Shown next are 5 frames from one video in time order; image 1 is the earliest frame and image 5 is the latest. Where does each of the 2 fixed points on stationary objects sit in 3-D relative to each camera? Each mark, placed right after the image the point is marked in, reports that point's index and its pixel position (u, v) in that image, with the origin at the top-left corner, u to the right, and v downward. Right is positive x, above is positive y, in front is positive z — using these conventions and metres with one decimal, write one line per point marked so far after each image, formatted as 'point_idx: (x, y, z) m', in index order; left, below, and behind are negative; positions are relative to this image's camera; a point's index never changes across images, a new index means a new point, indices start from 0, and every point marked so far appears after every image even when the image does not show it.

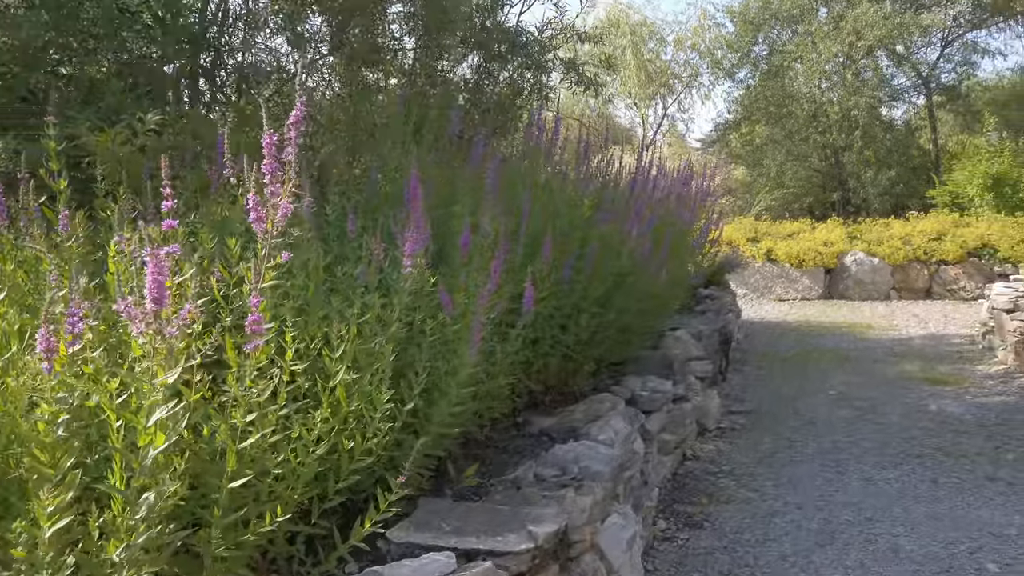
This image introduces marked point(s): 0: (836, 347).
0: (+3.0, -0.5, +7.2) m
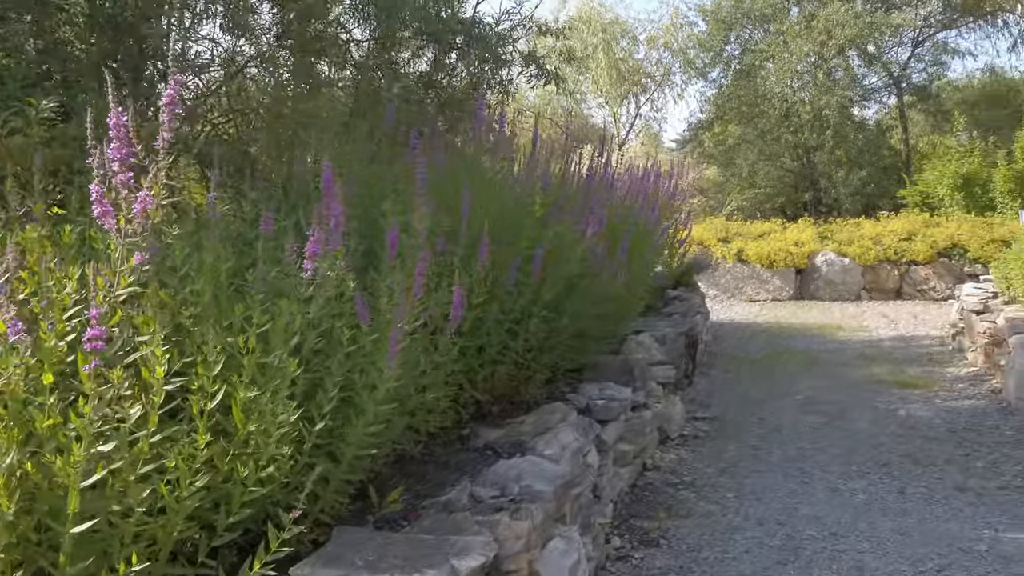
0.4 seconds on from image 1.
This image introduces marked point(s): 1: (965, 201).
0: (+2.7, -0.6, +7.1) m
1: (+6.5, +1.3, +11.2) m
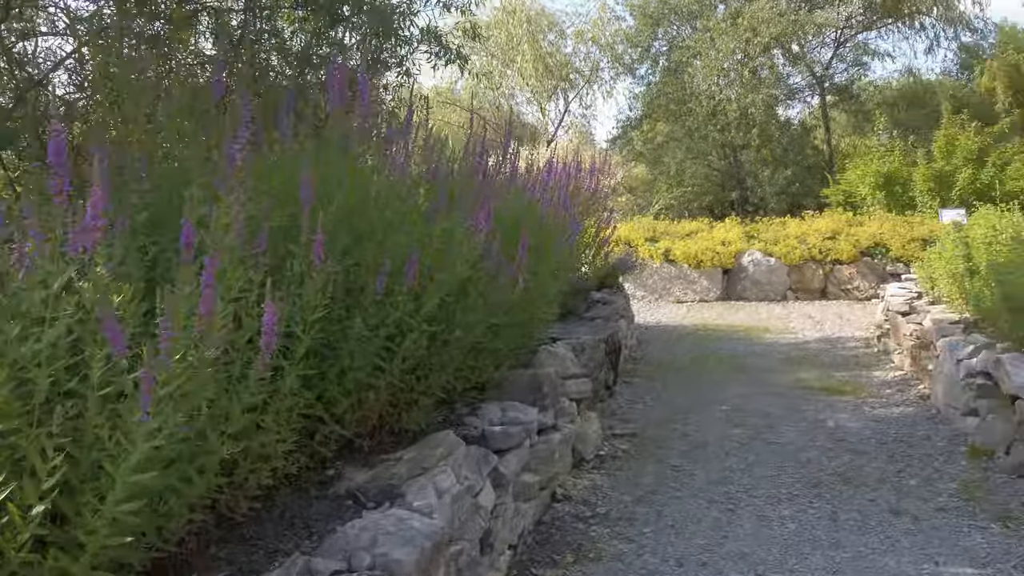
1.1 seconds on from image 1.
0: (+1.9, -0.6, +6.8) m
1: (+5.4, +1.3, +11.2) m
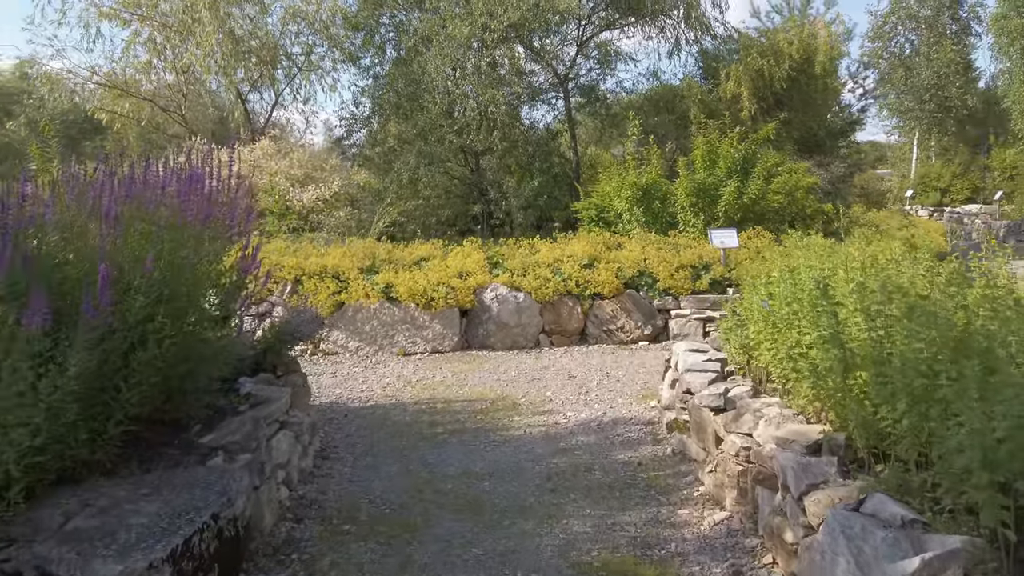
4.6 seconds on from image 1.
0: (-0.3, -1.0, +4.3) m
1: (+1.6, +0.9, +9.6) m
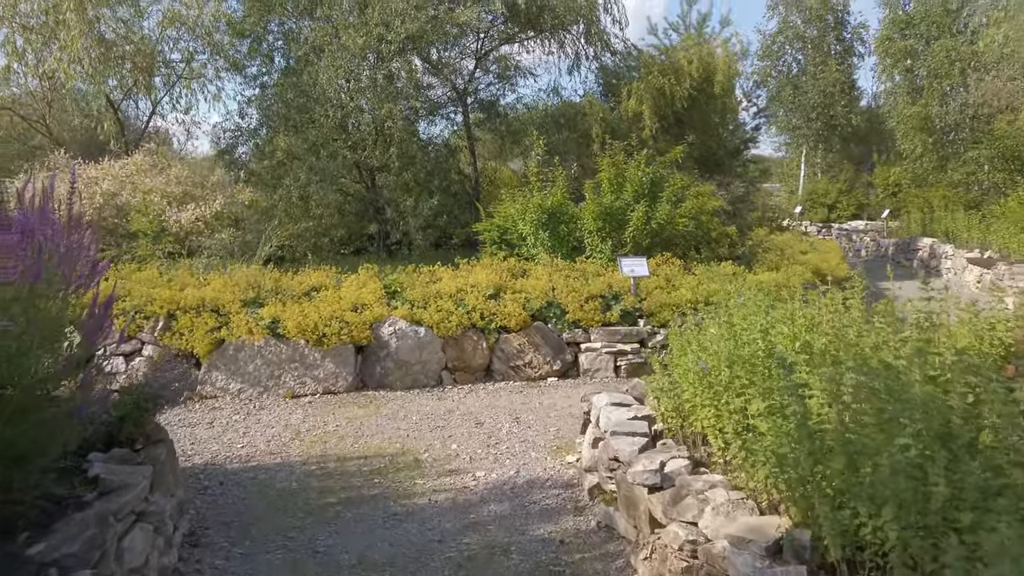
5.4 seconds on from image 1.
0: (-0.7, -1.3, +3.7) m
1: (+0.5, +0.6, +9.2) m
